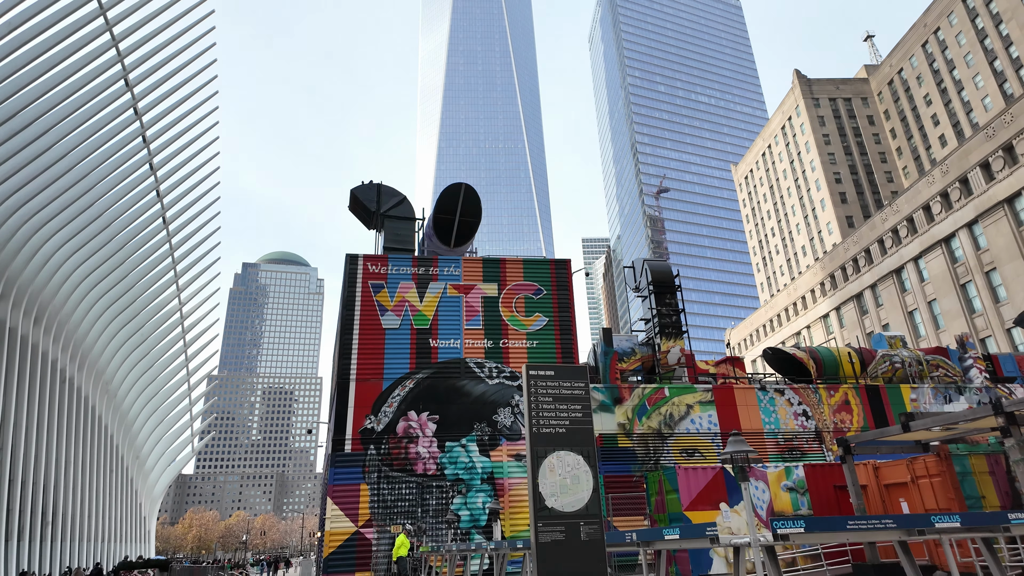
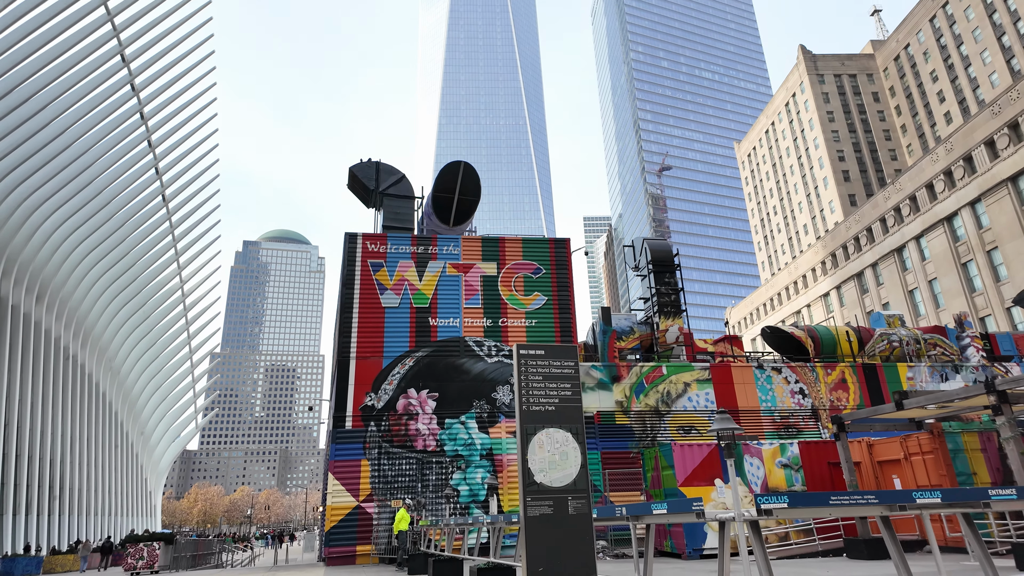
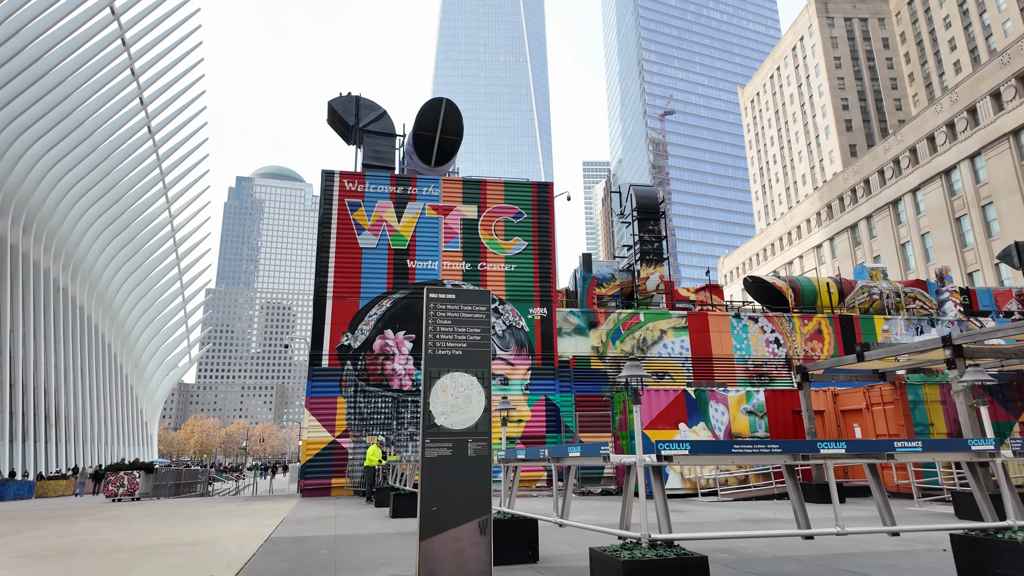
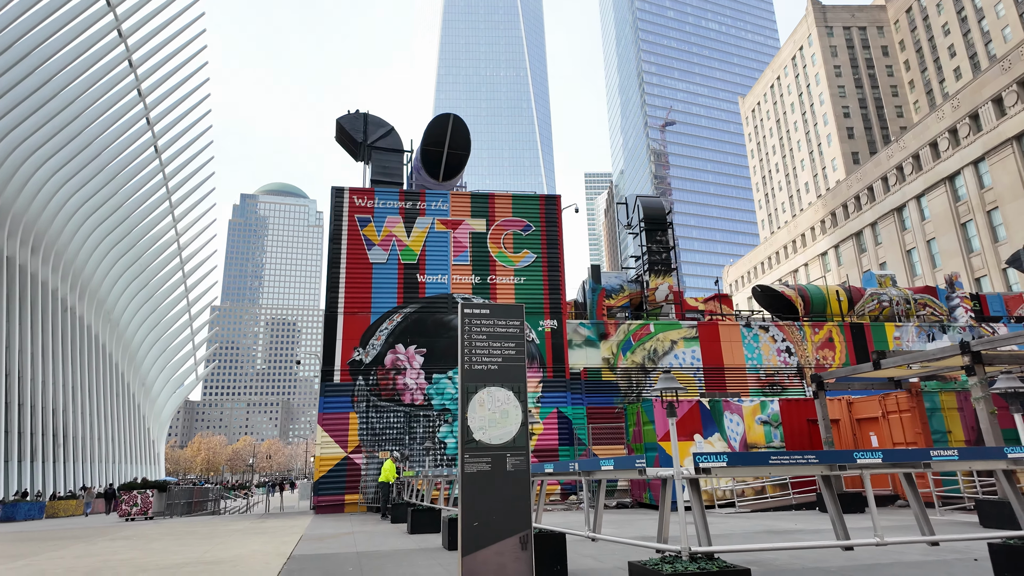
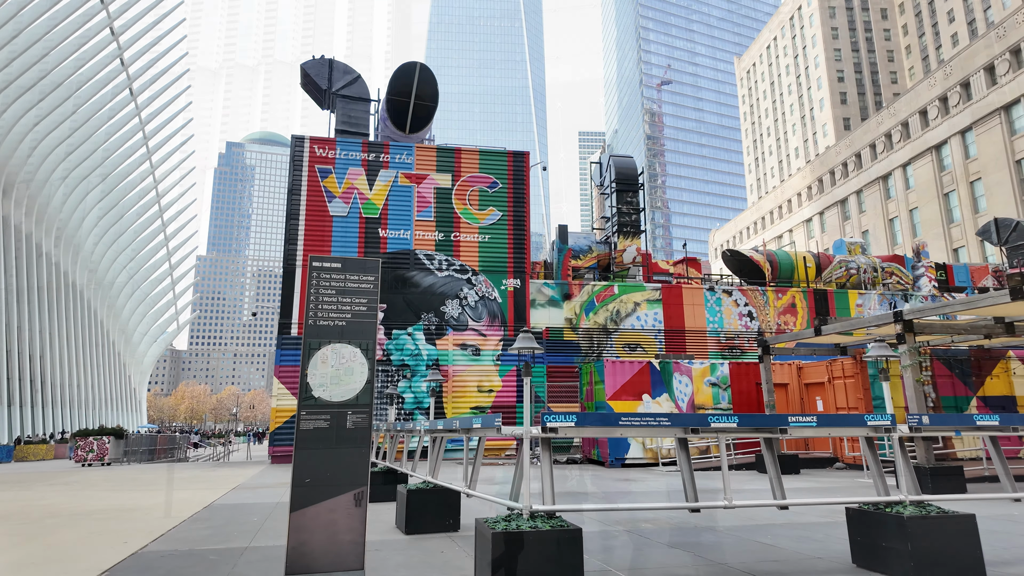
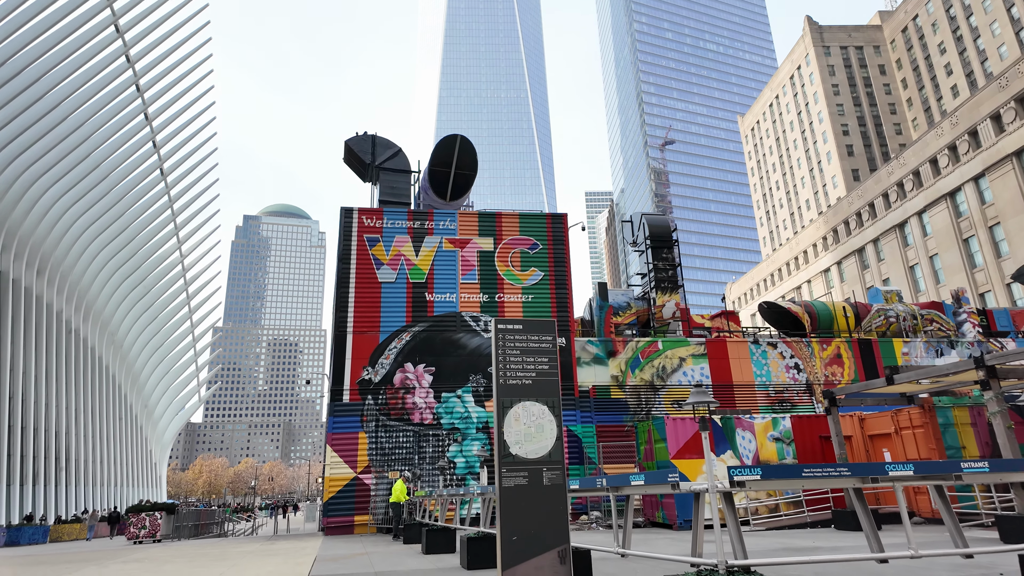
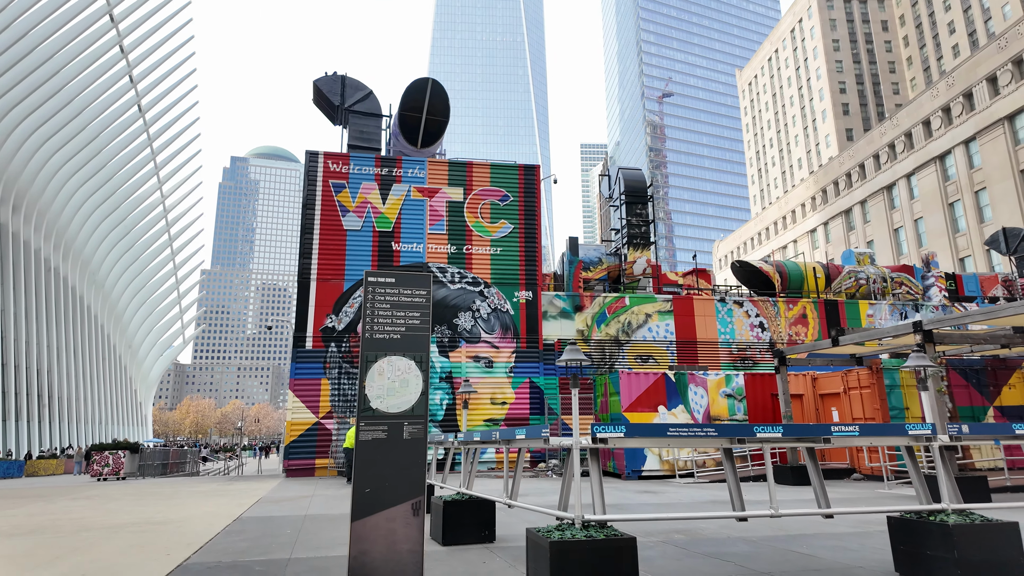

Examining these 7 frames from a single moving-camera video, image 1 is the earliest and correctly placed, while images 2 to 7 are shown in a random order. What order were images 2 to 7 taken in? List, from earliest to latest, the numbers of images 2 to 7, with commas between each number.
2, 6, 4, 3, 7, 5
